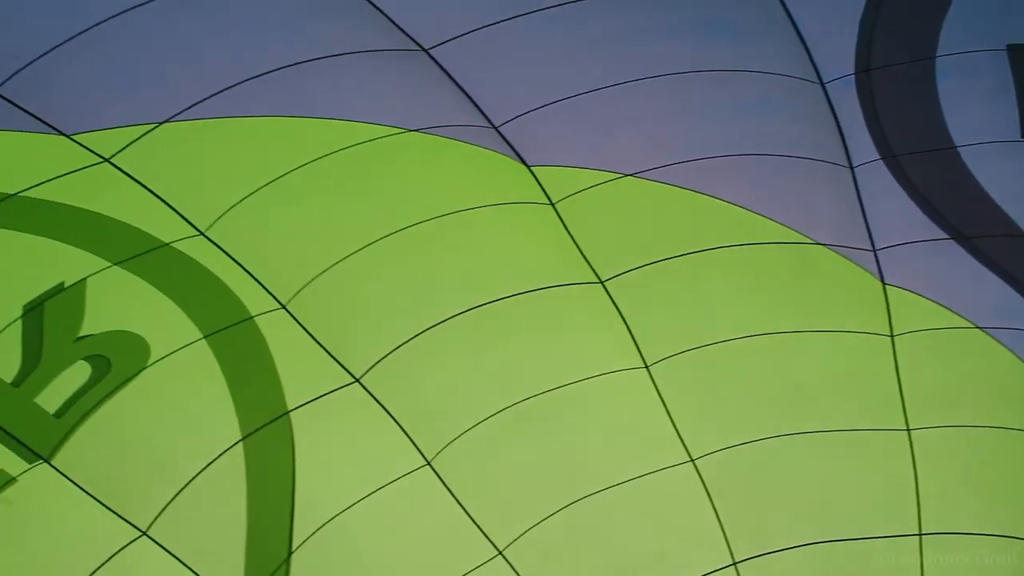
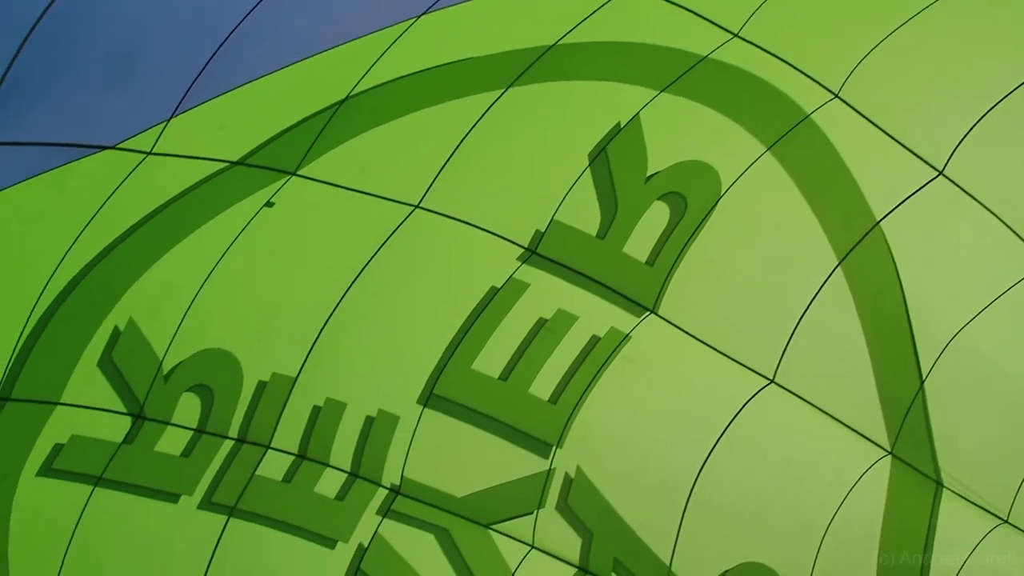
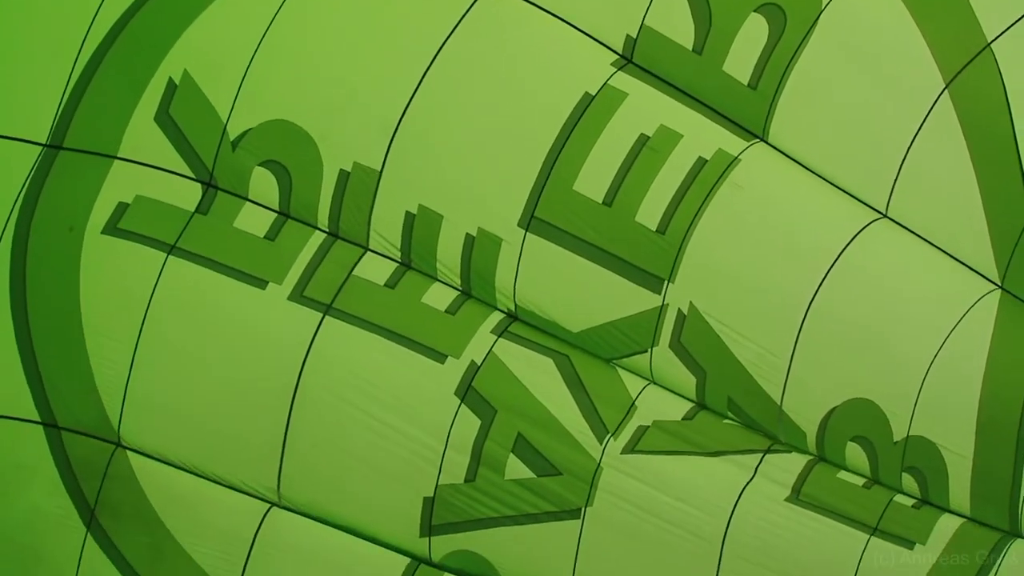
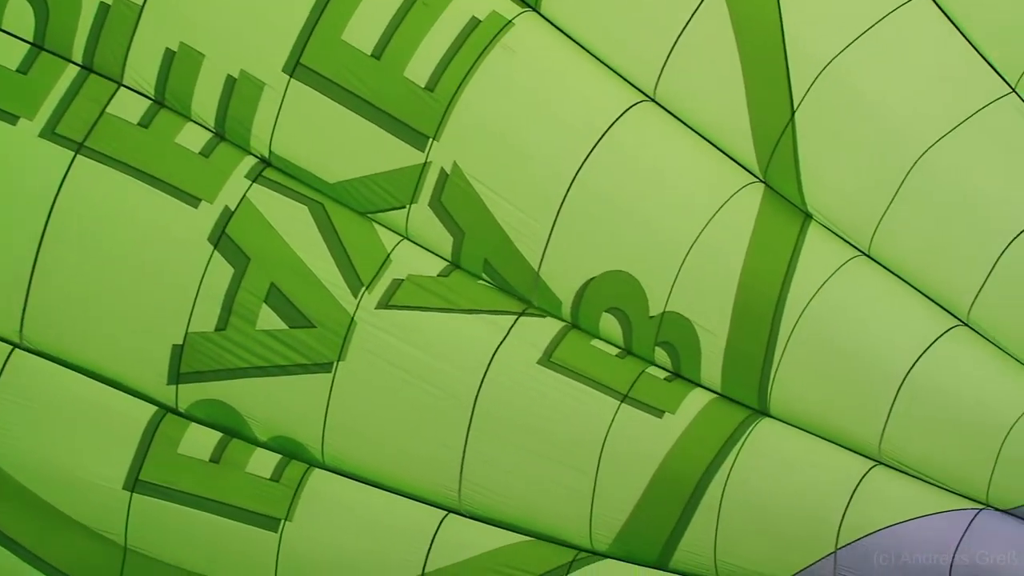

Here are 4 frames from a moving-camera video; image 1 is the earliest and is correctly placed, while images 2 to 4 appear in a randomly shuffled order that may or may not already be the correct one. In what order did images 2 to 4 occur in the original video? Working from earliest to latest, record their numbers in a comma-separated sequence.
2, 3, 4
